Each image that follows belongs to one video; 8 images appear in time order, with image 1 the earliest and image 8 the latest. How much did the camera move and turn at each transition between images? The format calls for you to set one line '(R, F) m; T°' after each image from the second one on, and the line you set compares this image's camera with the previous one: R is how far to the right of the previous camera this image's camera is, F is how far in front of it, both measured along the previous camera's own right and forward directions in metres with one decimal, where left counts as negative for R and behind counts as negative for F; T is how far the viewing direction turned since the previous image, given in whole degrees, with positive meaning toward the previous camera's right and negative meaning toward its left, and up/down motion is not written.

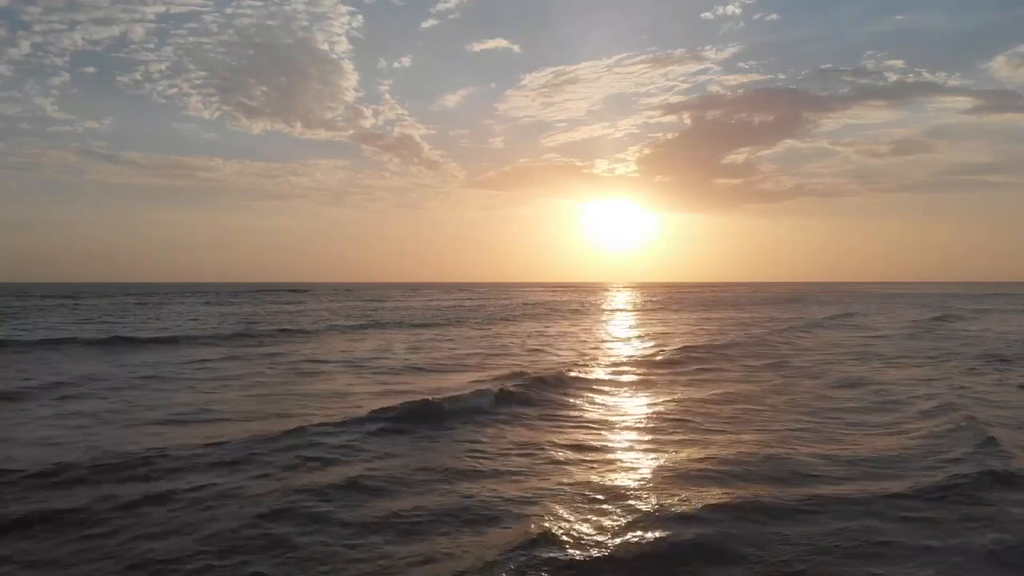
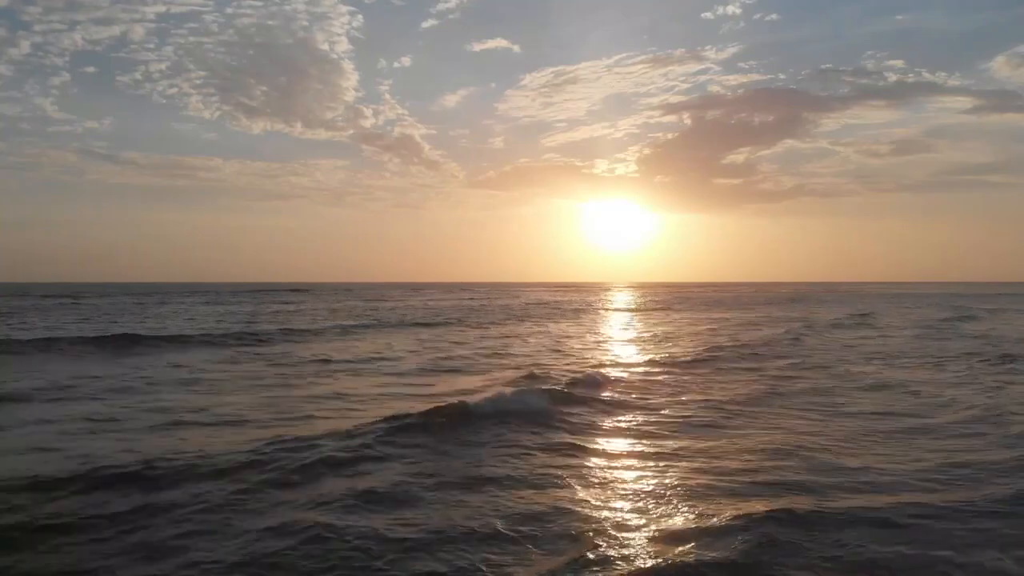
(-1.4, -0.6) m; 0°
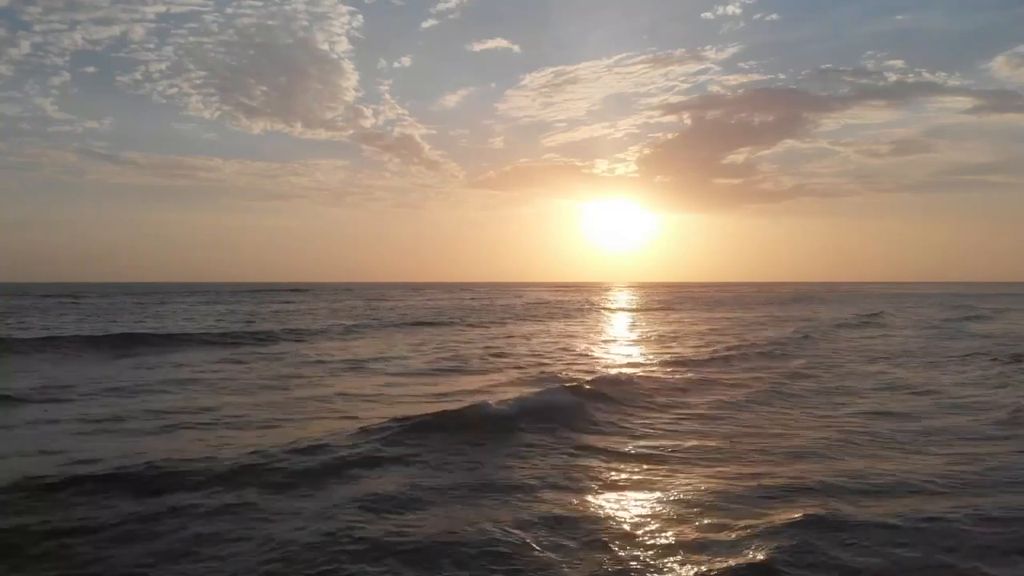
(+0.1, +1.5) m; 0°
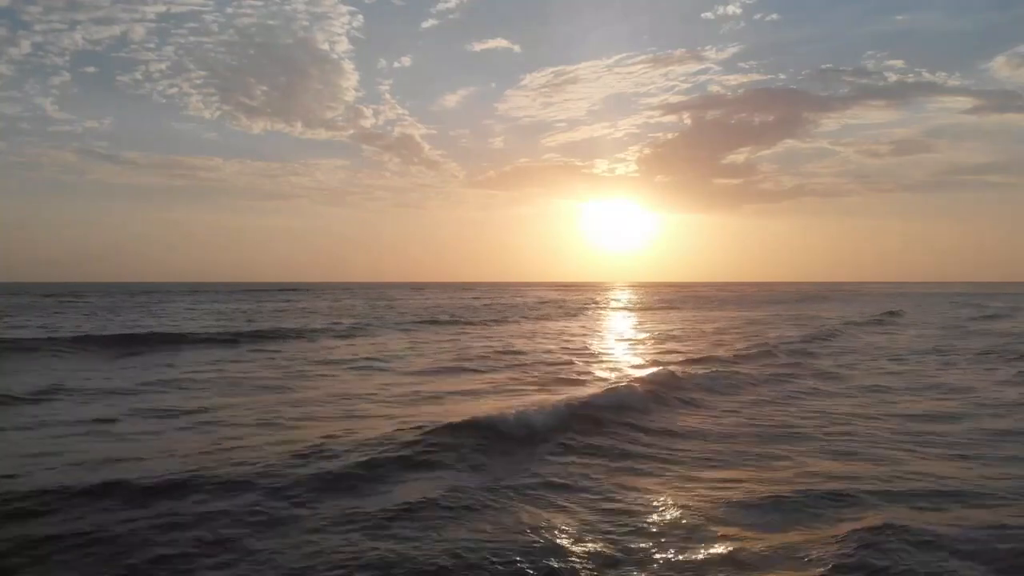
(-1.0, -0.6) m; 0°
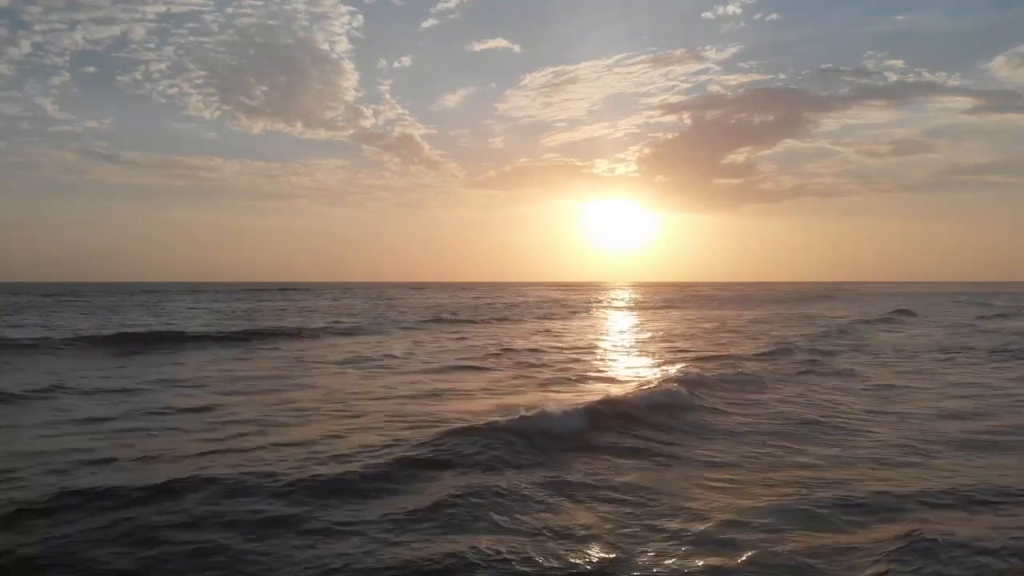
(+1.4, -0.4) m; 0°
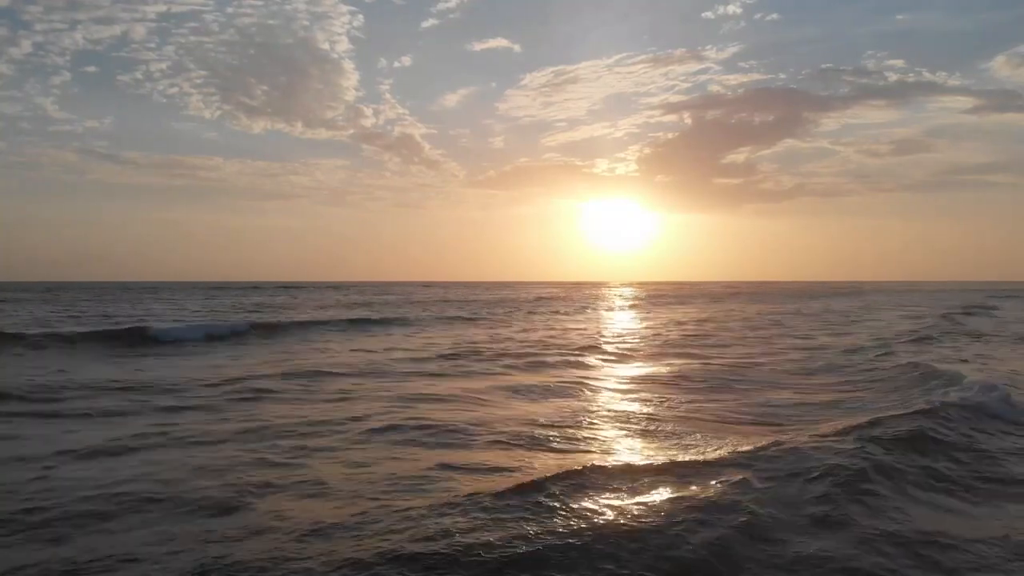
(0.0, +0.9) m; 0°
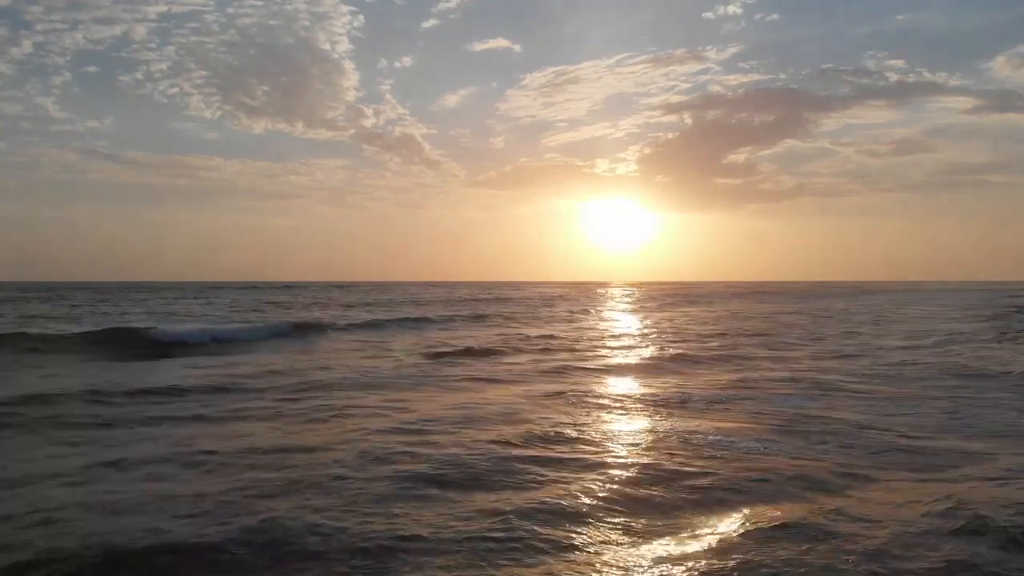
(-1.1, 0.0) m; 0°
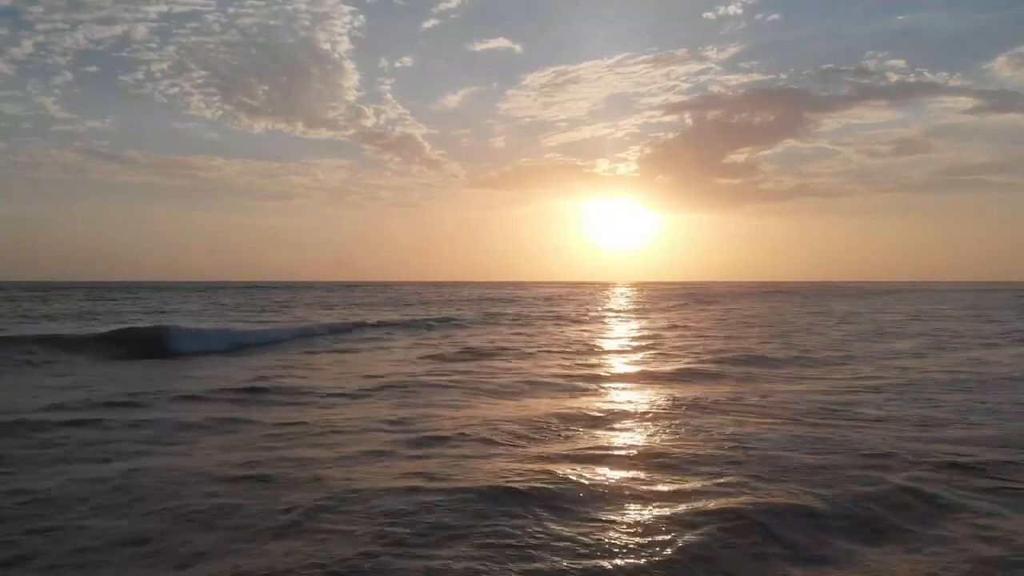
(-1.3, +0.7) m; 0°
